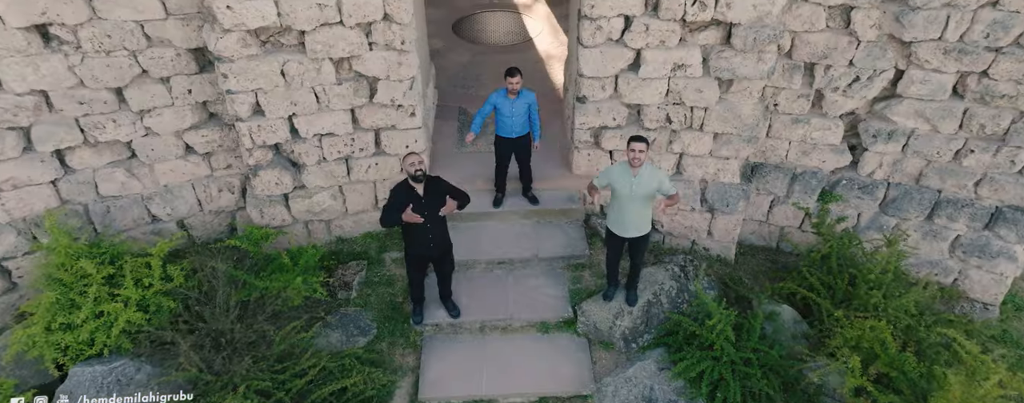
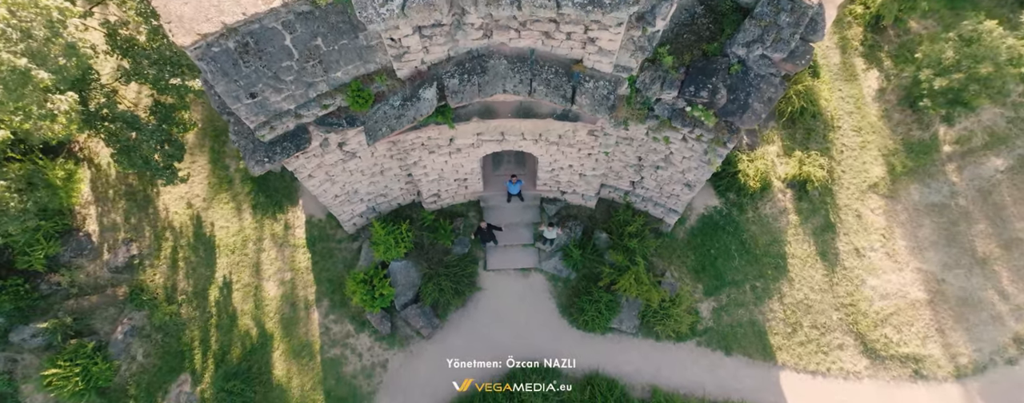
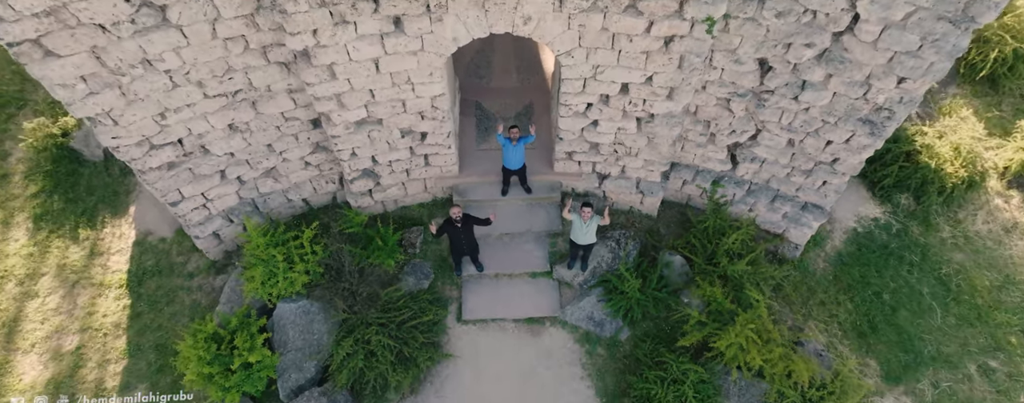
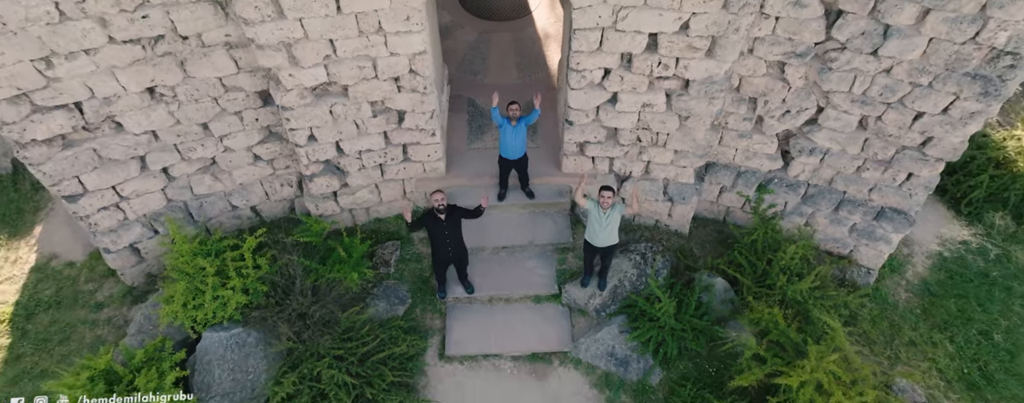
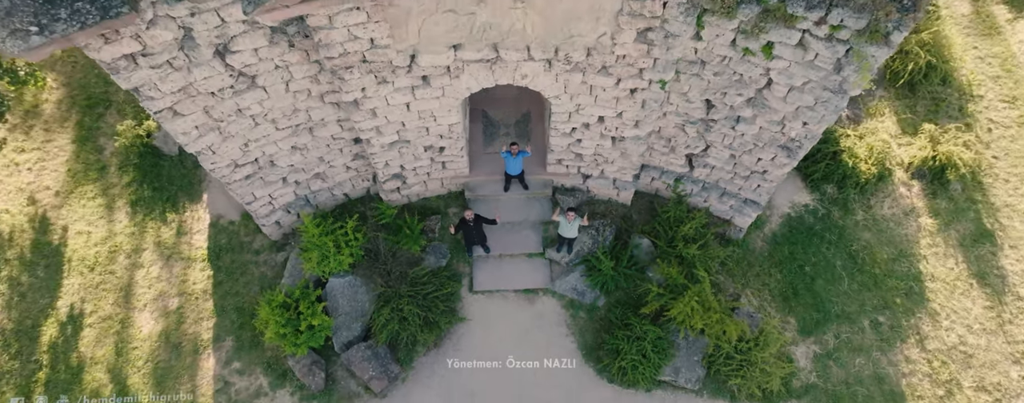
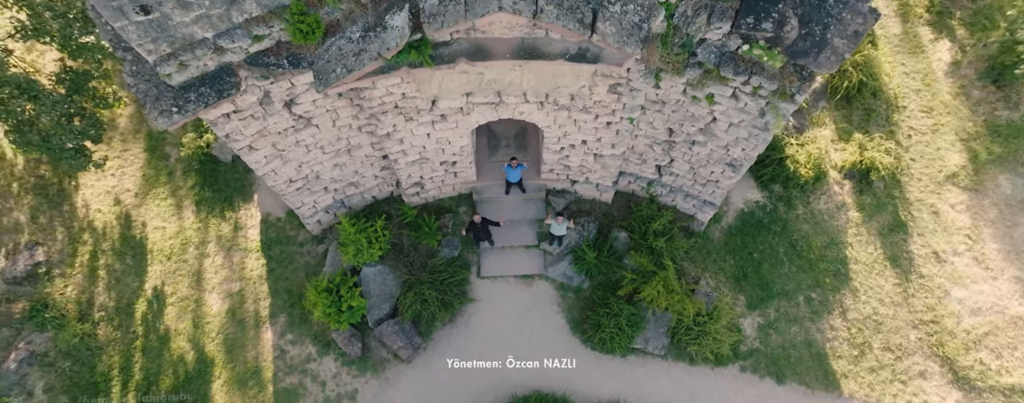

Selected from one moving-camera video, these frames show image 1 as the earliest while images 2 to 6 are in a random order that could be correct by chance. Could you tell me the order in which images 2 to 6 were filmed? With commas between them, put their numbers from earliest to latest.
4, 3, 5, 6, 2
